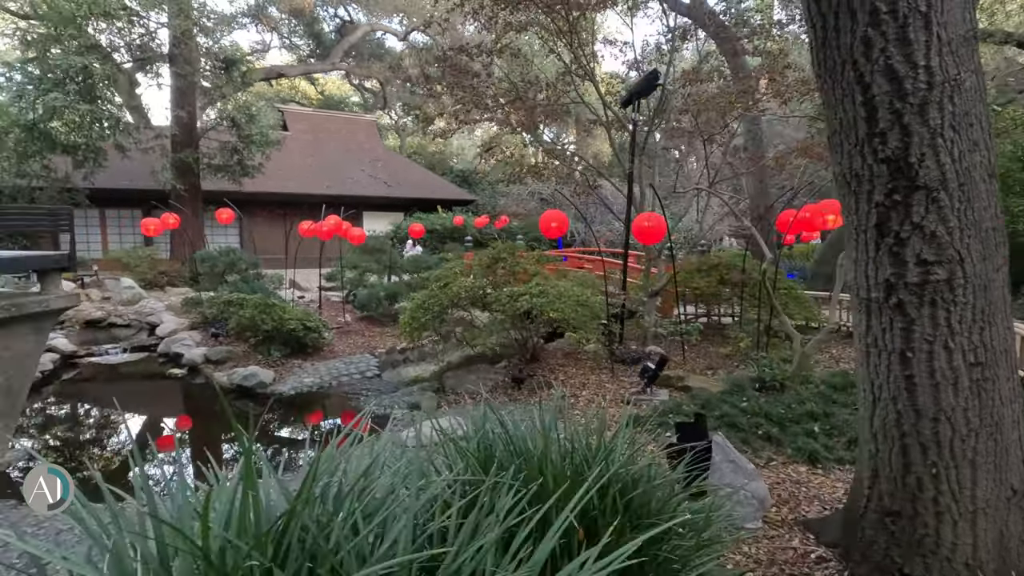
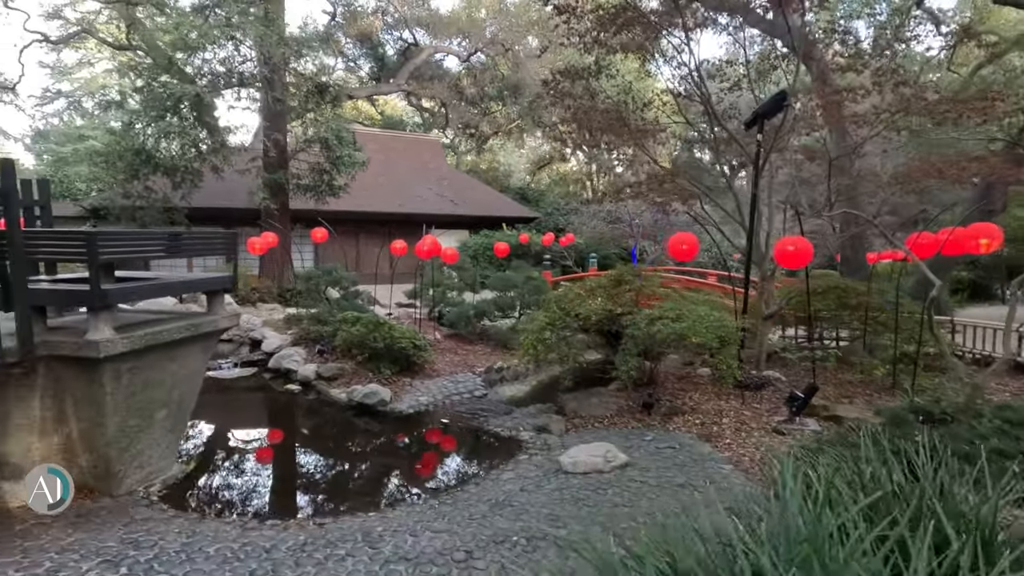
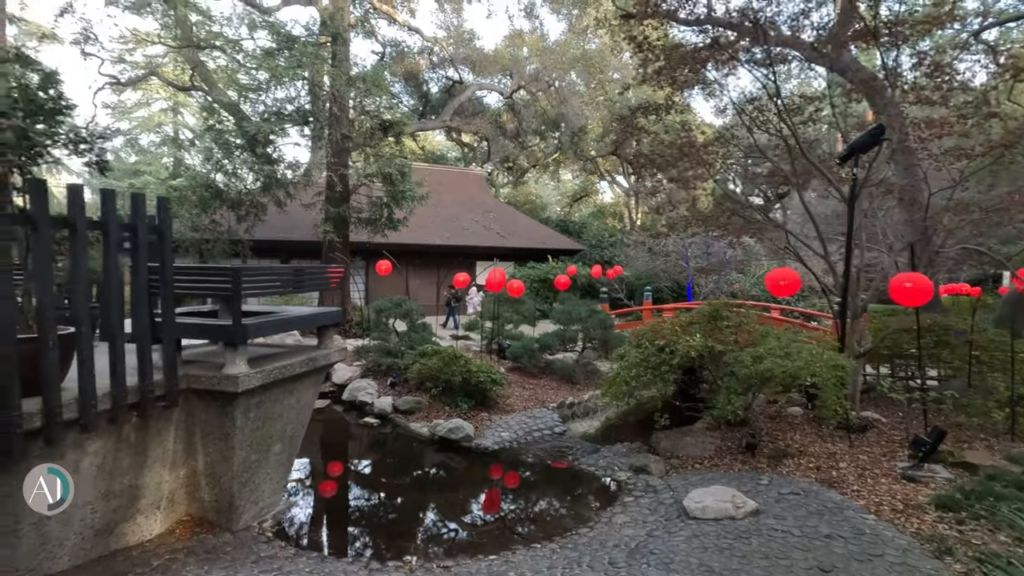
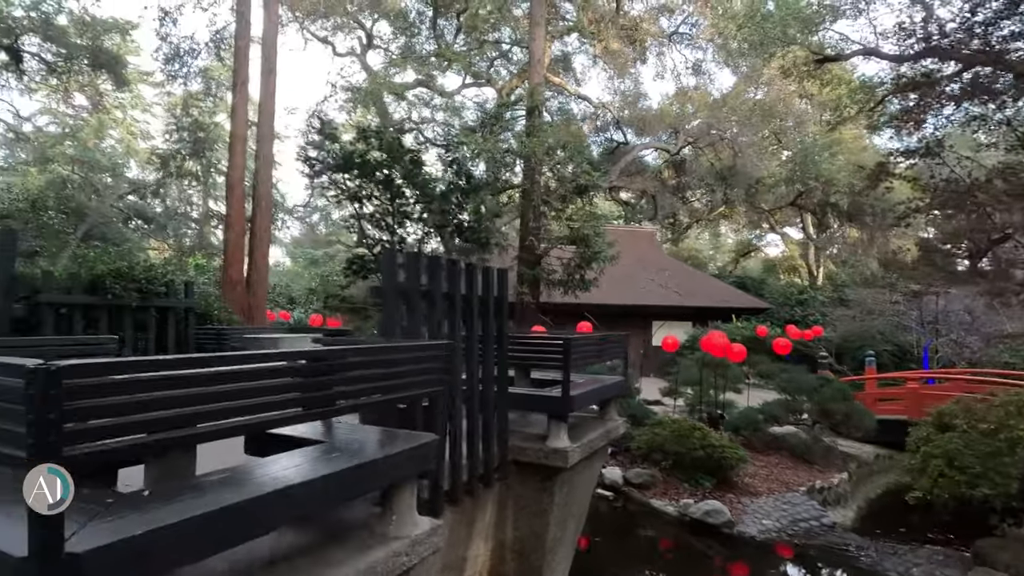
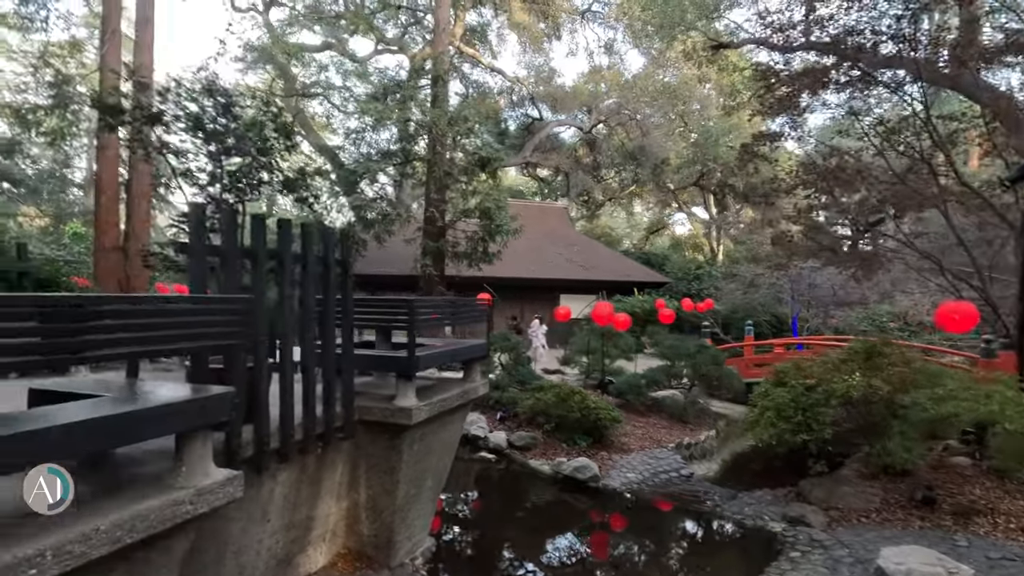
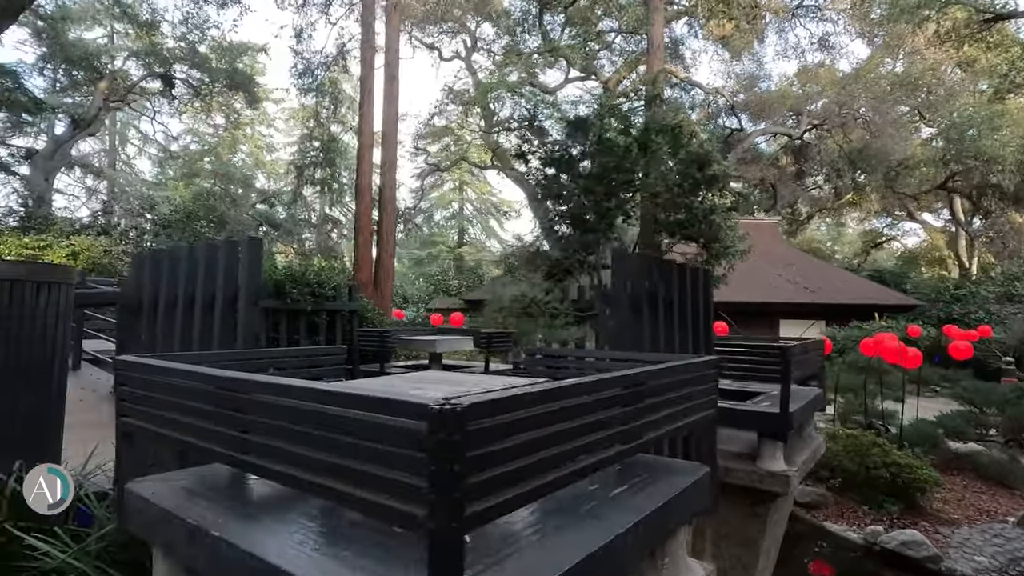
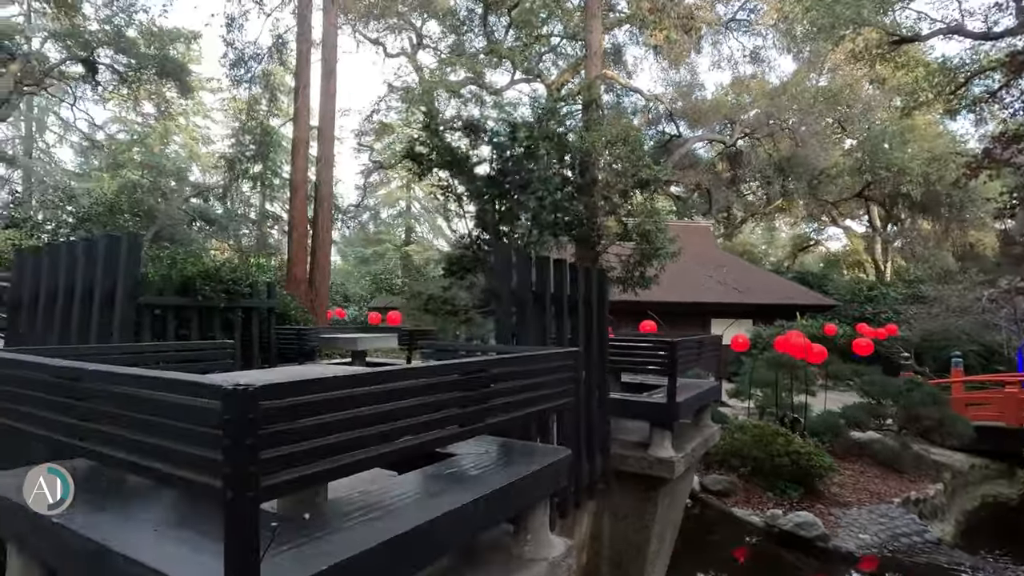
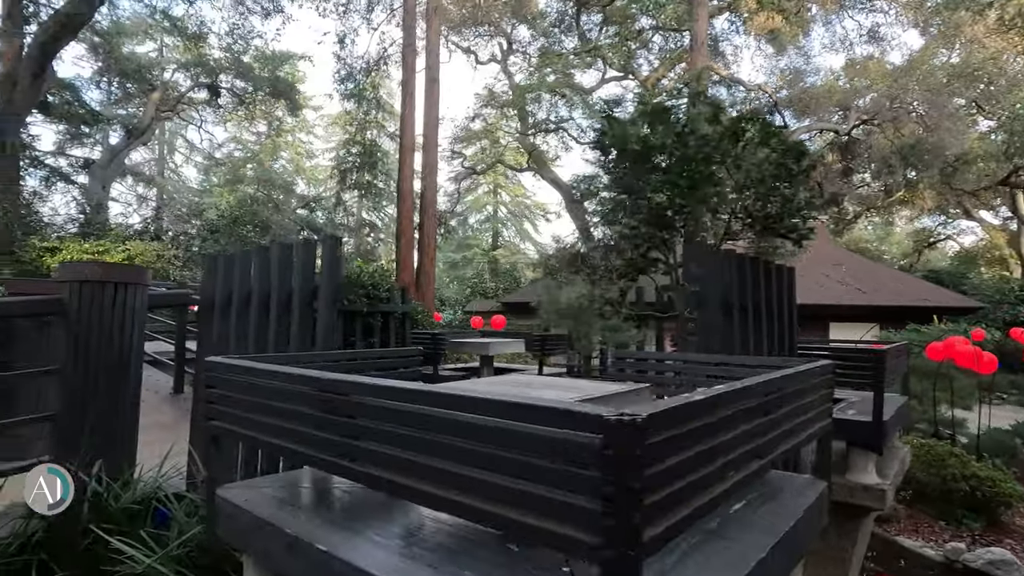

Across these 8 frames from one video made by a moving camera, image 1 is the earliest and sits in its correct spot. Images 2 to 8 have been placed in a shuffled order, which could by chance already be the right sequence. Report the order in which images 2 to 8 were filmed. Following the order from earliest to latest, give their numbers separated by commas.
2, 3, 5, 4, 7, 6, 8
